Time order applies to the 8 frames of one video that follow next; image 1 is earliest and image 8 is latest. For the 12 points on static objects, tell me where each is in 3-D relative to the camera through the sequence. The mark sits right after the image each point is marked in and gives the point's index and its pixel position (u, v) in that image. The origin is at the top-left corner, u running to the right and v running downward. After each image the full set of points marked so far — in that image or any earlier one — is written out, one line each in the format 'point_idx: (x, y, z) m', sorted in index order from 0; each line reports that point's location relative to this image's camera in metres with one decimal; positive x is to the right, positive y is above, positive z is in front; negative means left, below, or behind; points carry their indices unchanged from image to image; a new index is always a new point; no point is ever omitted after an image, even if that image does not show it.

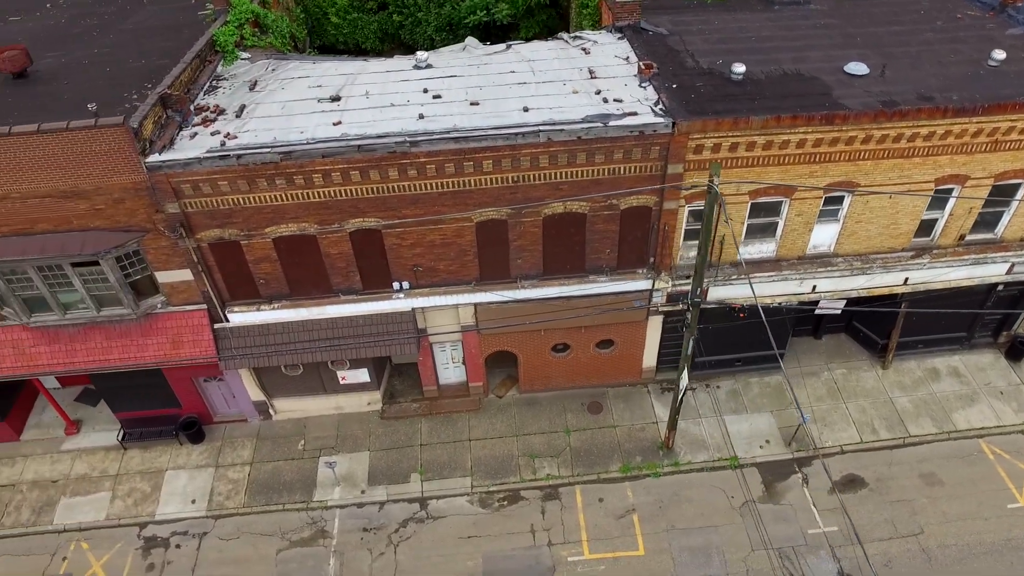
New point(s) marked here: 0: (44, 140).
0: (-7.1, +2.3, +12.3) m
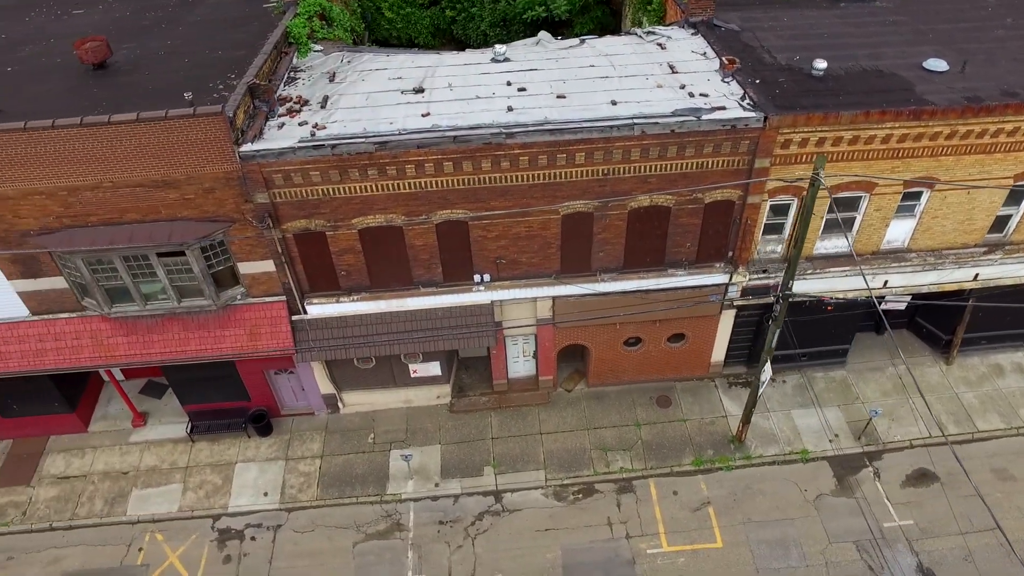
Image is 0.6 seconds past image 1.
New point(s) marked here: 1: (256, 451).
0: (-5.6, +2.4, +12.2) m
1: (-5.2, -3.3, +16.6) m
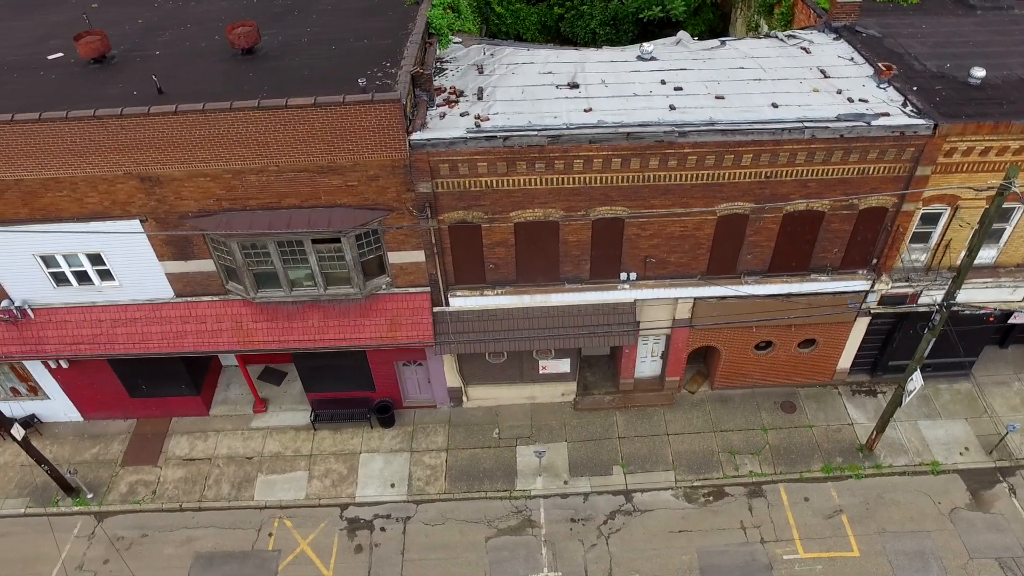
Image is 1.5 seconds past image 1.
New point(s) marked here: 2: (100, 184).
0: (-2.9, +2.6, +12.2) m
1: (-2.7, -3.1, +16.6) m
2: (-6.7, +1.7, +13.2) m
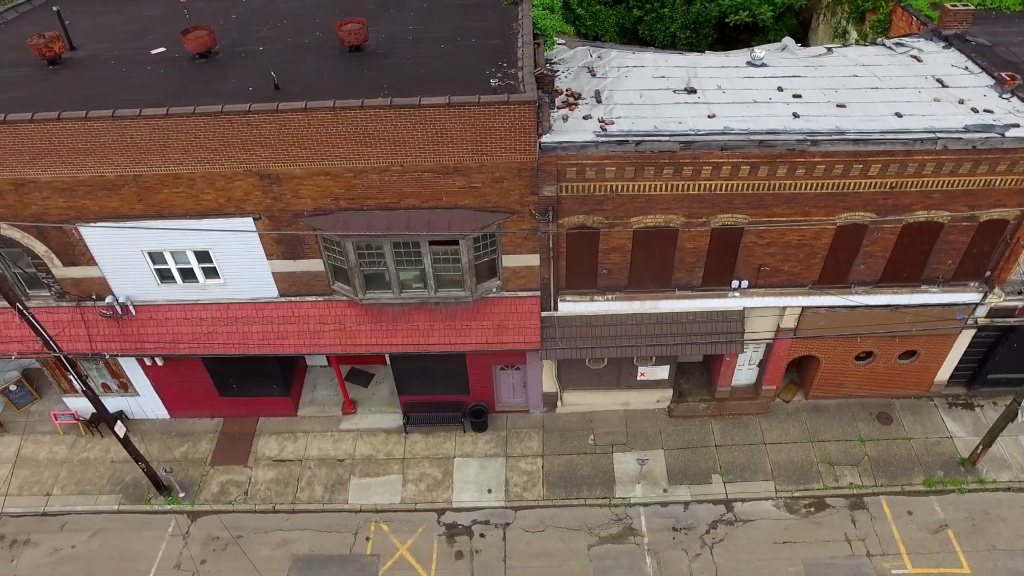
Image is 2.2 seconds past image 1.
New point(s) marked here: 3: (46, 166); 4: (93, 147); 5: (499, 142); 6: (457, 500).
0: (-0.9, +2.6, +12.0) m
1: (-0.8, -3.2, +16.4) m
2: (-4.7, +1.7, +13.0) m
3: (-7.4, +1.9, +12.8) m
4: (-6.5, +2.2, +12.5) m
5: (-0.2, +2.2, +12.4) m
6: (-1.0, -4.0, +15.5) m
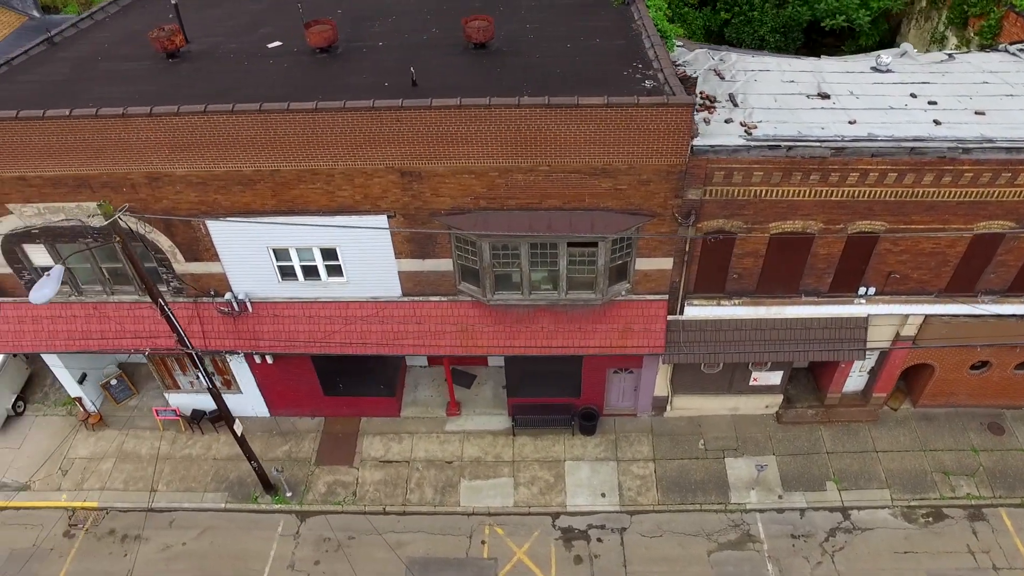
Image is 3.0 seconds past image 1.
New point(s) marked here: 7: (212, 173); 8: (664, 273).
0: (+1.4, +2.5, +11.9) m
1: (+1.4, -3.2, +16.3) m
2: (-2.4, +1.7, +12.8) m
3: (-5.1, +2.0, +12.6) m
4: (-4.2, +2.2, +12.4) m
5: (+2.1, +2.2, +12.2) m
6: (+1.1, -4.1, +15.4) m
7: (-4.7, +1.8, +12.8) m
8: (+2.6, +0.2, +14.1) m
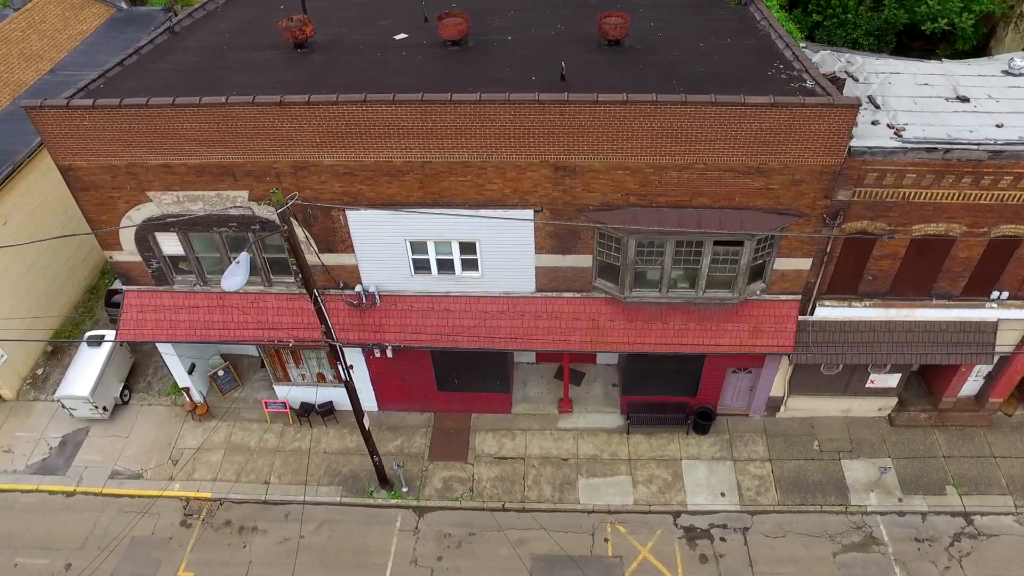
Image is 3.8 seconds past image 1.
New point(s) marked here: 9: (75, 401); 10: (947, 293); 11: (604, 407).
0: (+3.8, +2.6, +11.8) m
1: (+3.7, -3.2, +16.2) m
2: (0.0, +1.8, +12.8) m
3: (-2.7, +2.1, +12.6) m
4: (-1.8, +2.4, +12.3) m
5: (+4.5, +2.2, +12.2) m
6: (+3.4, -4.1, +15.3) m
7: (-2.3, +2.0, +12.8) m
8: (+4.9, +0.2, +14.0) m
9: (-9.0, -2.4, +16.8) m
10: (+7.7, -0.1, +14.5) m
11: (+1.9, -2.5, +17.0) m
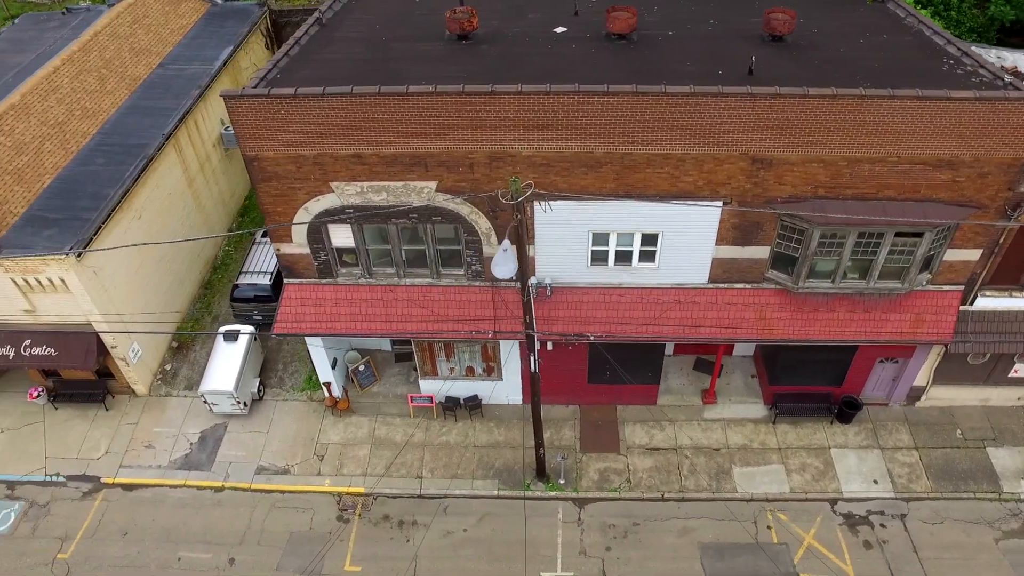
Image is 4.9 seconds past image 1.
0: (+6.9, +2.7, +12.1) m
1: (+6.7, -3.0, +16.5) m
2: (+3.1, +2.0, +12.9) m
3: (+0.4, +2.3, +12.6) m
4: (+1.3, +2.5, +12.4) m
5: (+7.6, +2.3, +12.4) m
6: (+6.4, -3.9, +15.6) m
7: (+0.8, +2.1, +12.8) m
8: (+8.0, +0.4, +14.3) m
9: (-6.1, -2.2, +16.7) m
10: (+10.8, +0.1, +14.8) m
11: (+4.8, -2.3, +17.2) m
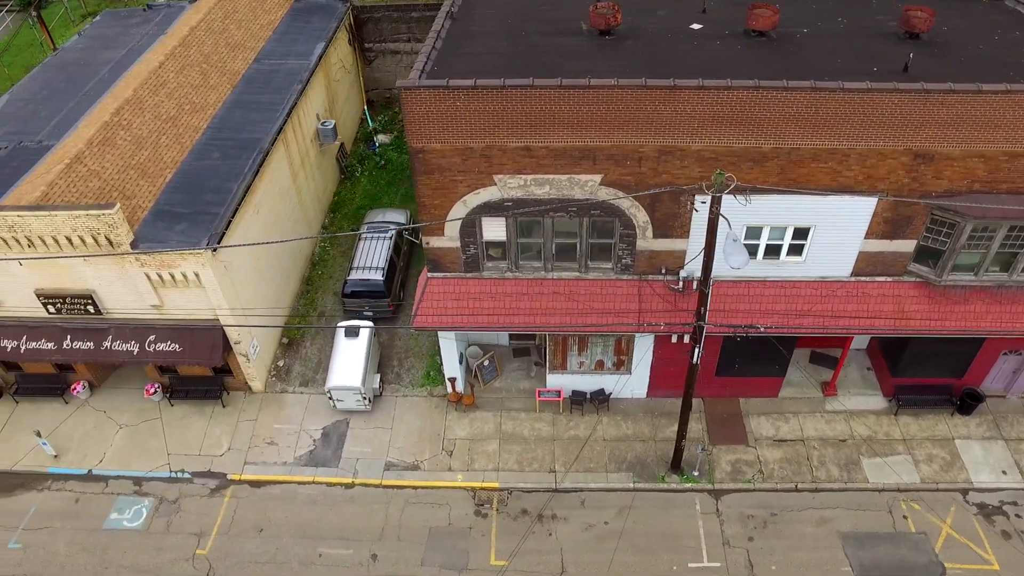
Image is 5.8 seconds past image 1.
0: (+9.6, +2.9, +12.4) m
1: (+9.3, -2.9, +16.7) m
2: (+5.8, +2.1, +13.1) m
3: (+3.1, +2.4, +12.7) m
4: (+4.0, +2.6, +12.5) m
5: (+10.3, +2.5, +12.7) m
6: (+9.1, -3.8, +15.8) m
7: (+3.5, +2.2, +13.0) m
8: (+10.7, +0.5, +14.6) m
9: (-3.4, -2.1, +16.6) m
10: (+13.4, +0.2, +15.2) m
11: (+7.4, -2.2, +17.4) m
